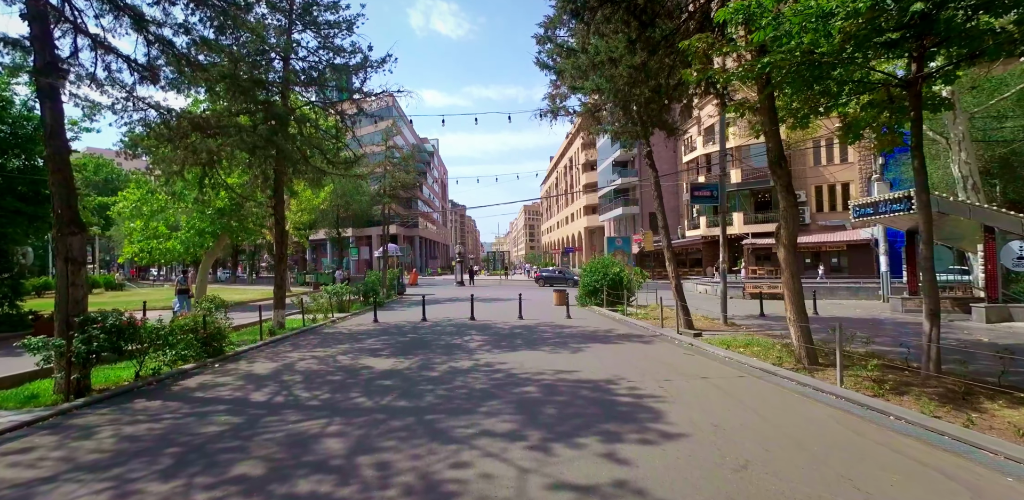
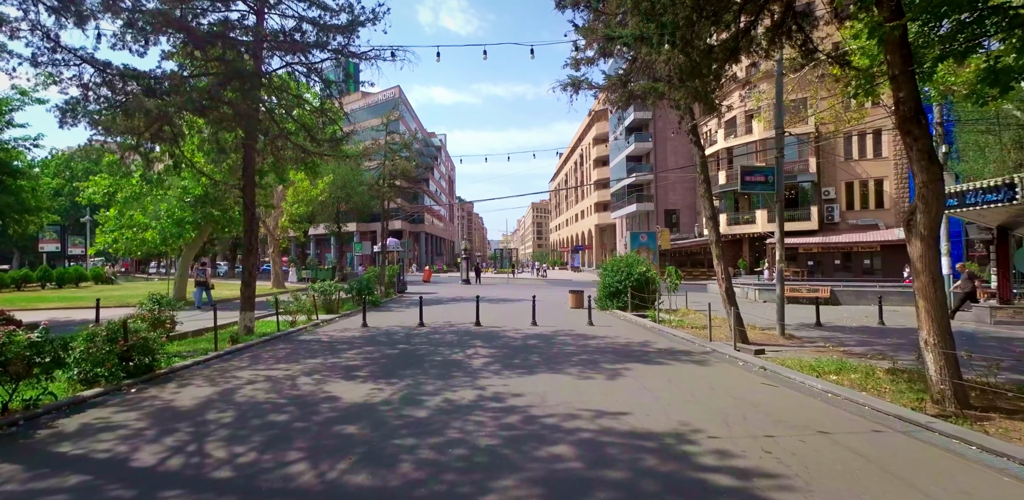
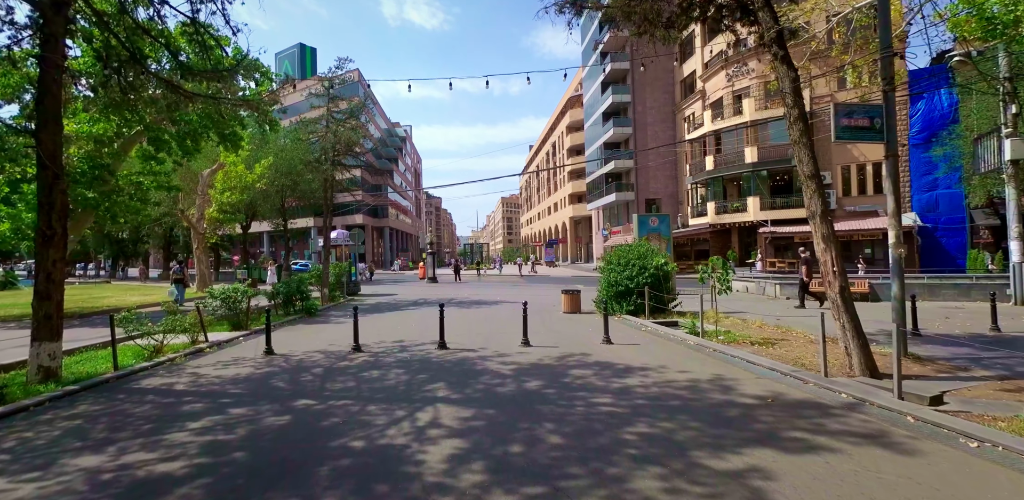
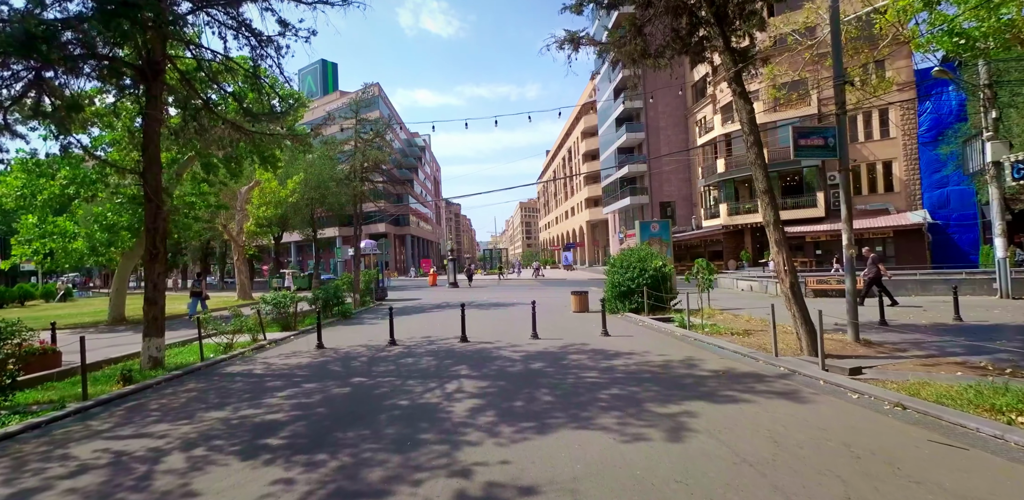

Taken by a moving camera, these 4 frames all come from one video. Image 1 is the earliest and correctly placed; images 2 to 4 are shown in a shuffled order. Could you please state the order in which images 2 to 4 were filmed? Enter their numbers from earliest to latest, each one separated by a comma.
2, 4, 3
